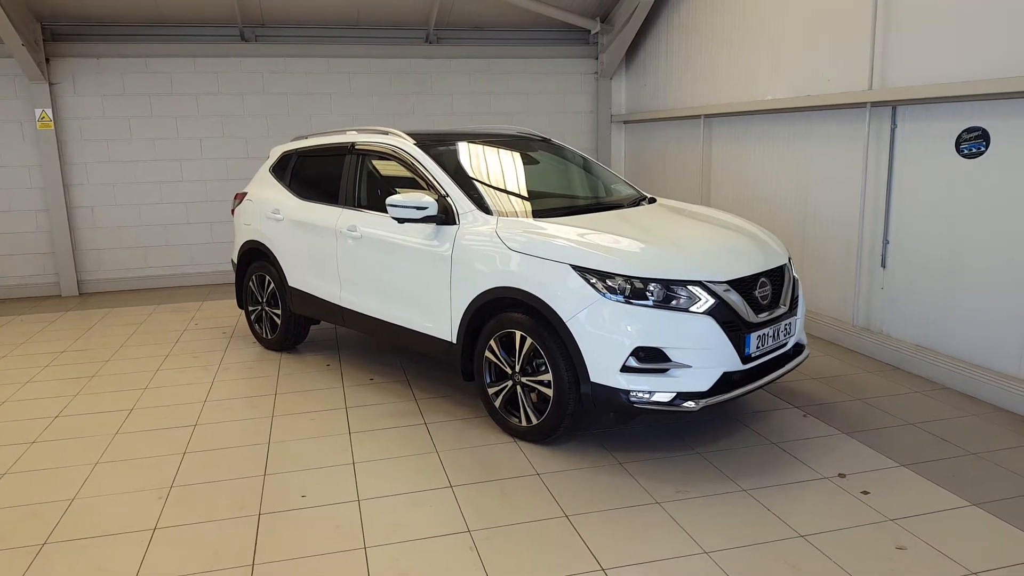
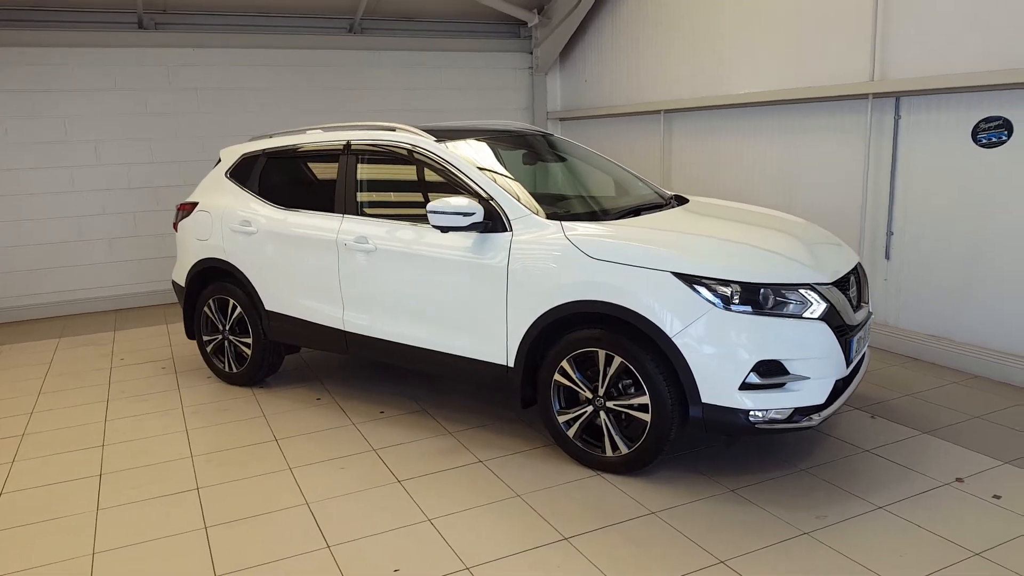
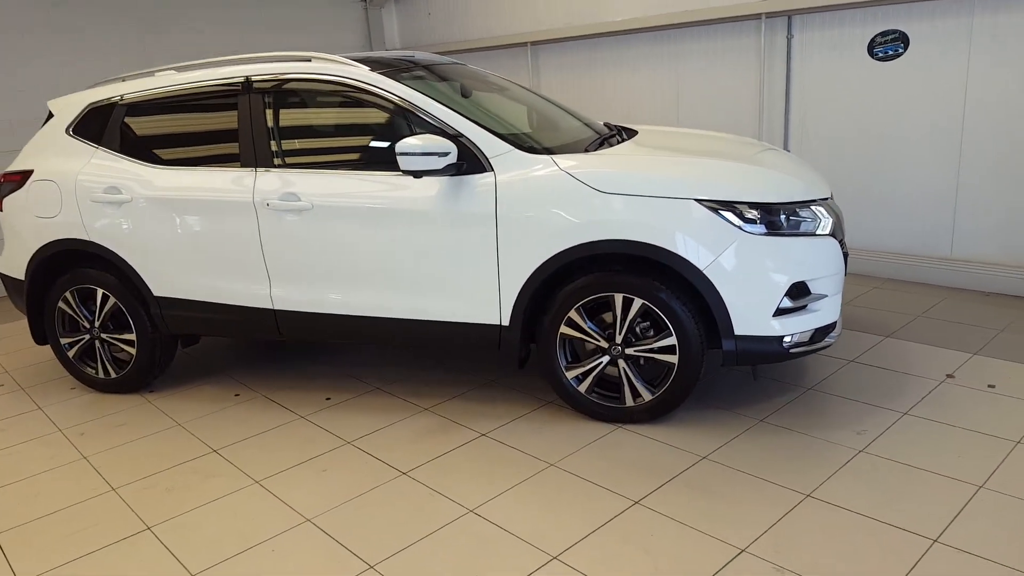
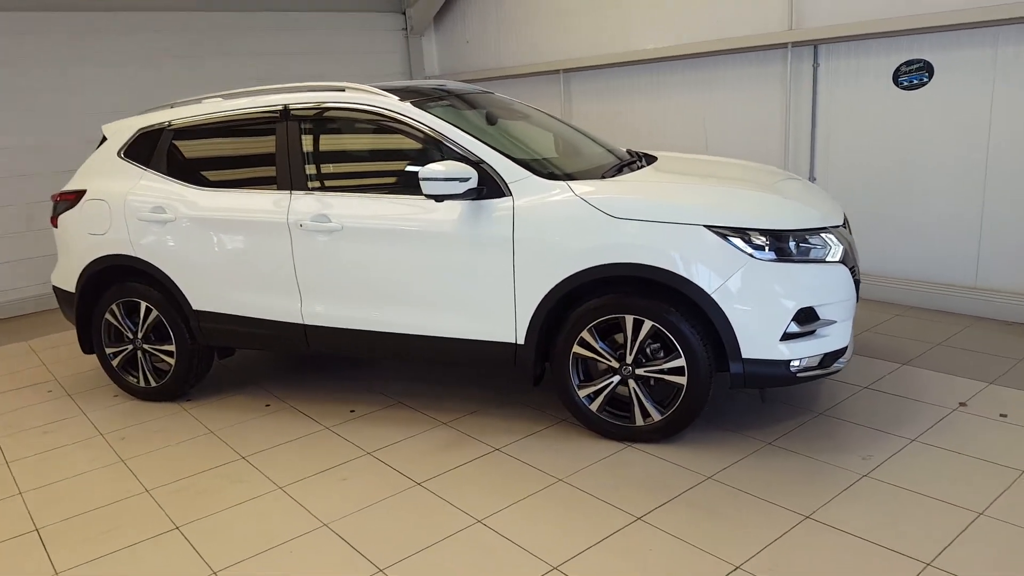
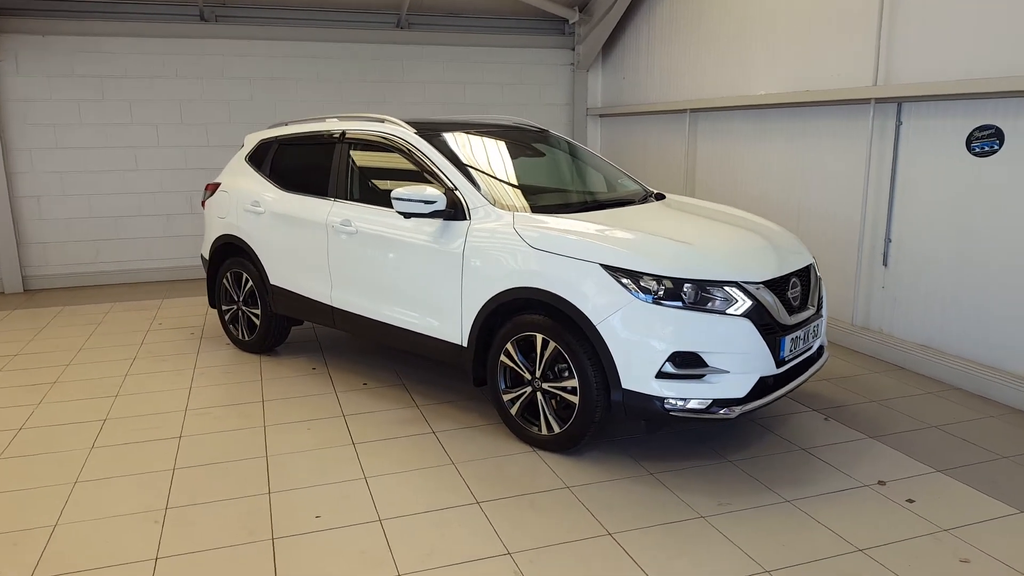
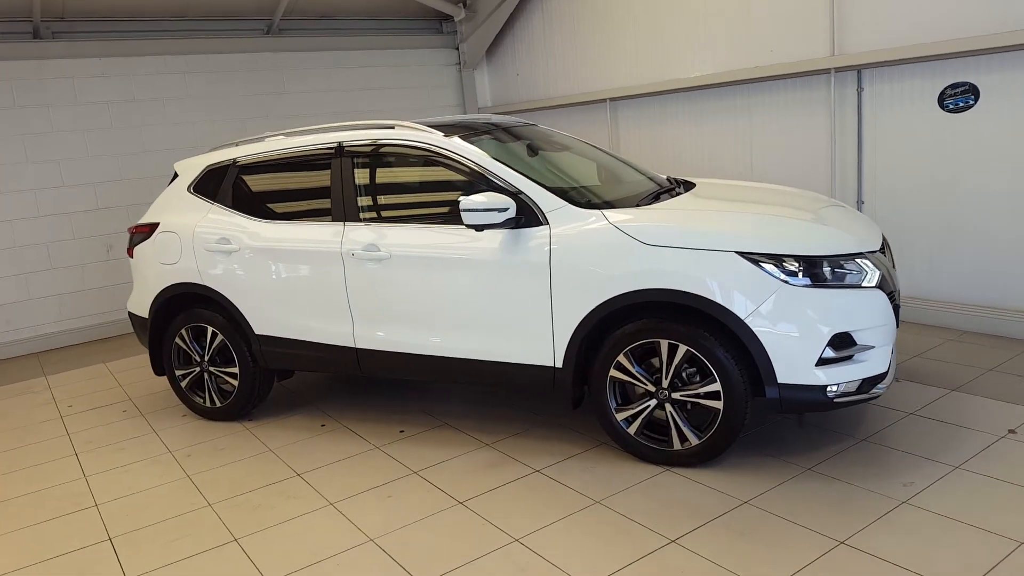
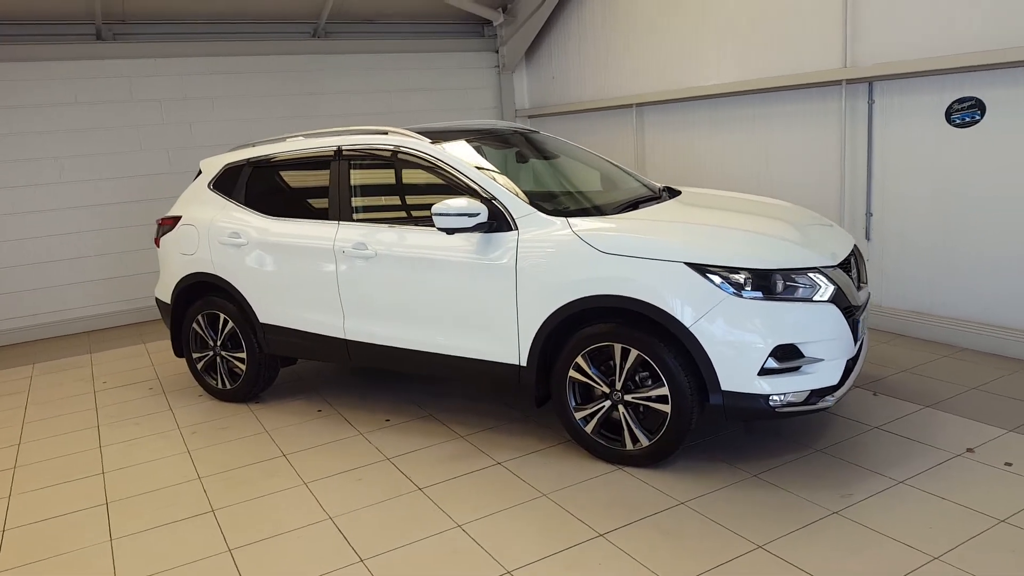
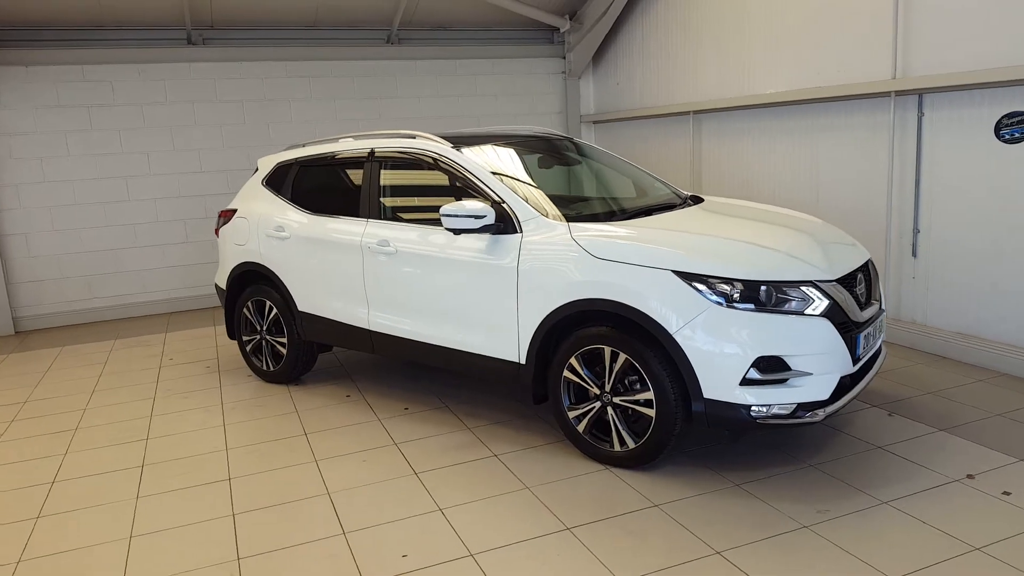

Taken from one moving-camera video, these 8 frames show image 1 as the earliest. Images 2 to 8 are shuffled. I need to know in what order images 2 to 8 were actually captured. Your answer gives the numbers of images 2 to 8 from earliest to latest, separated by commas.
5, 8, 2, 7, 6, 4, 3
